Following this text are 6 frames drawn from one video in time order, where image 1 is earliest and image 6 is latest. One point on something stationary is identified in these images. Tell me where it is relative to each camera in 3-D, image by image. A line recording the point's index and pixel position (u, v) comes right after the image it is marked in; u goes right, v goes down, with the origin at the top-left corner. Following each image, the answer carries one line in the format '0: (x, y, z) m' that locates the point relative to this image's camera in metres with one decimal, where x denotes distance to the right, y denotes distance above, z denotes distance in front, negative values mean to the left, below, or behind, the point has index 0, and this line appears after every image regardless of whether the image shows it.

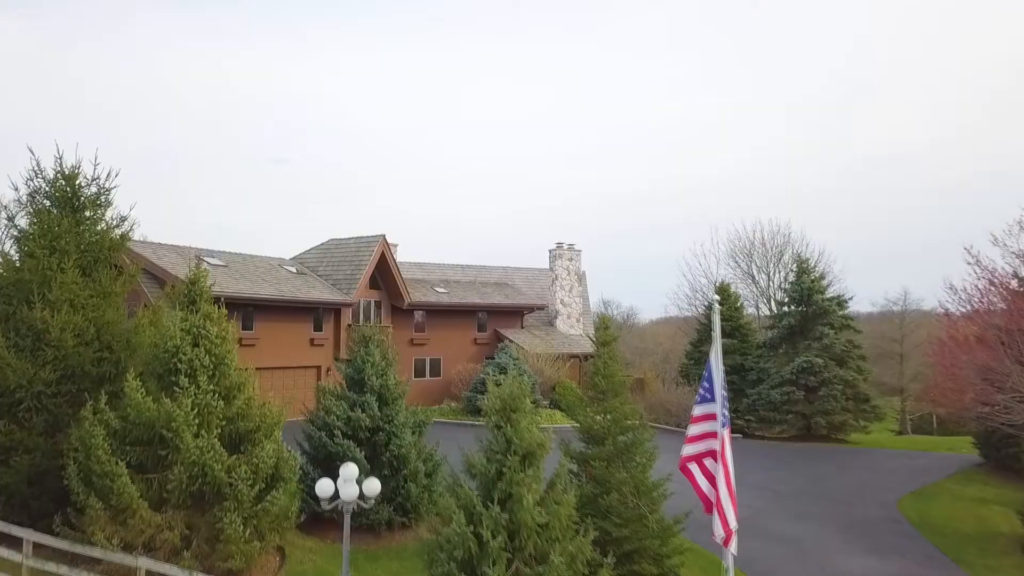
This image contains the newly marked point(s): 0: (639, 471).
0: (+2.2, -3.1, +12.1) m
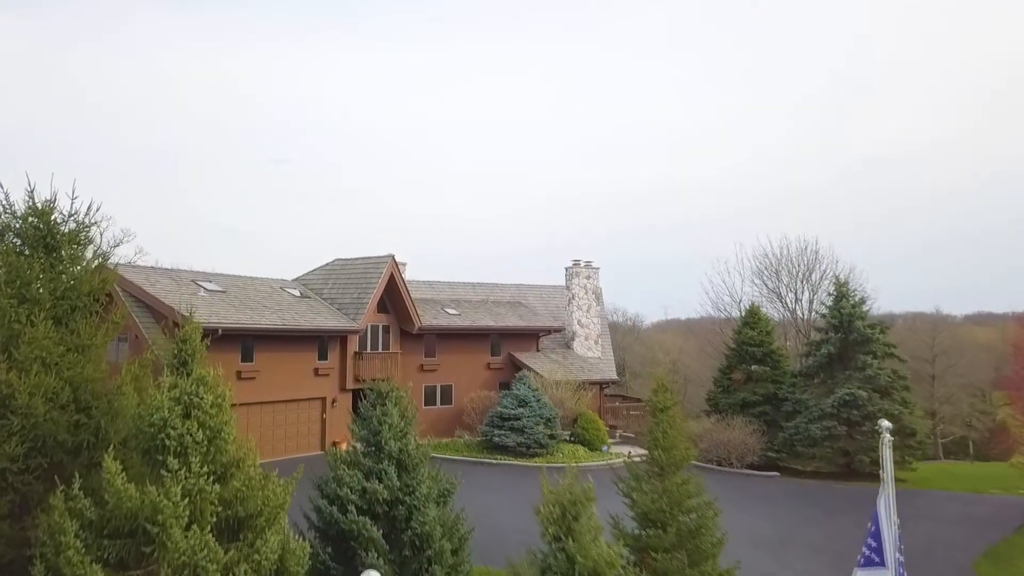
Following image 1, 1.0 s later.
0: (+2.8, -4.0, +10.3) m
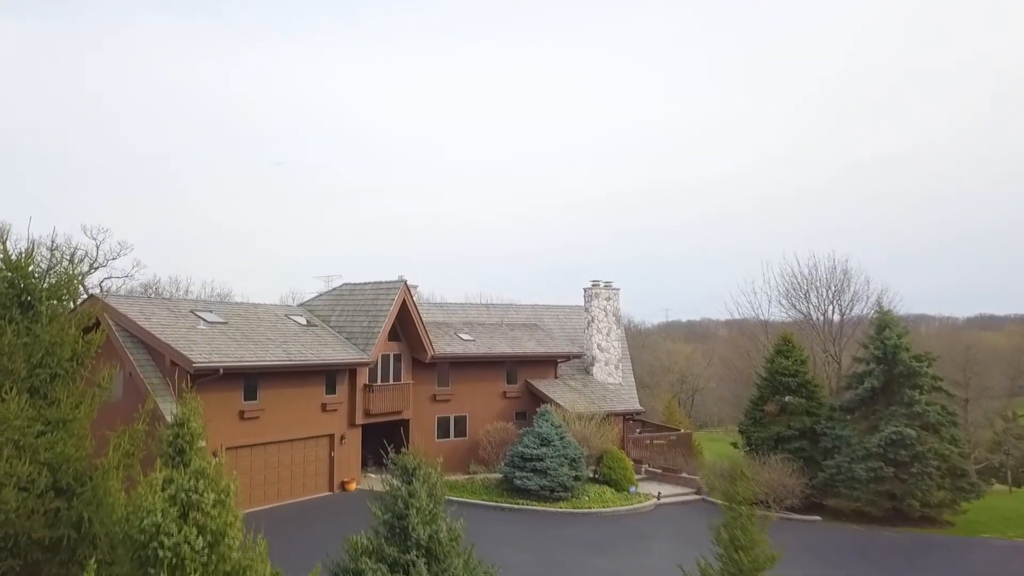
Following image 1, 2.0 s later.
0: (+3.5, -4.9, +8.7) m
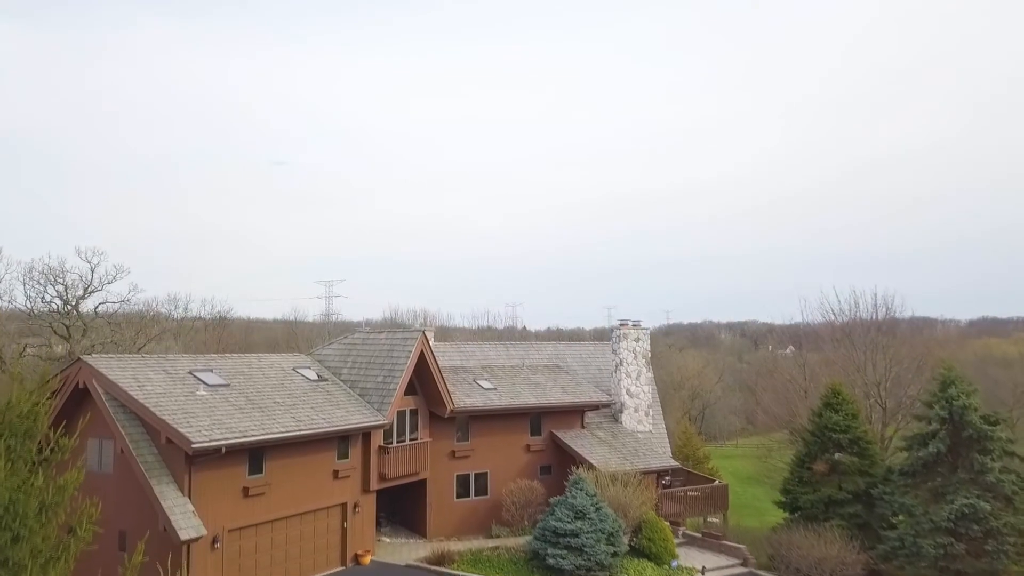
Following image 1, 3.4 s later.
0: (+4.4, -6.5, +6.7) m
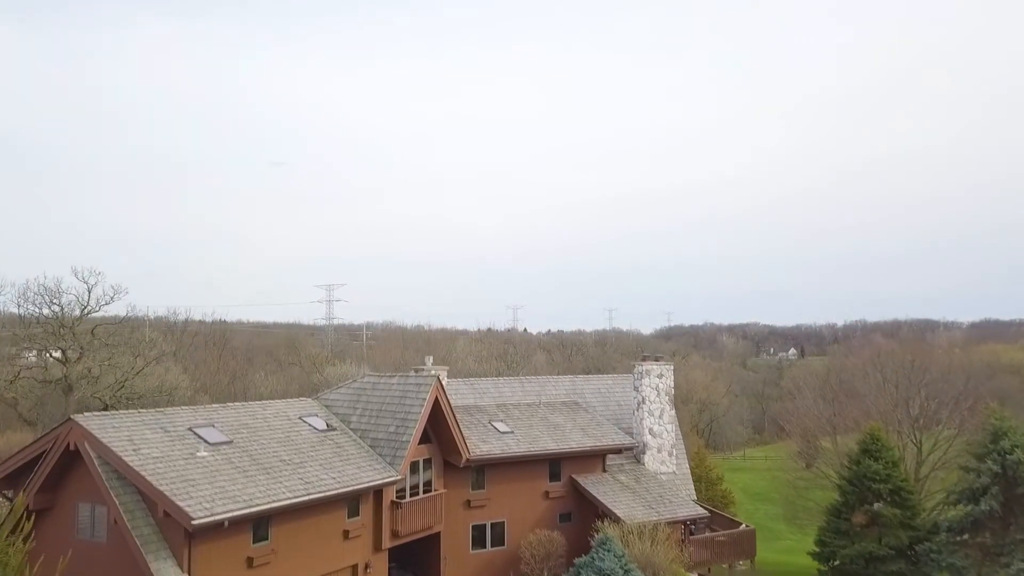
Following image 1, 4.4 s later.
0: (+5.0, -7.8, +5.3) m
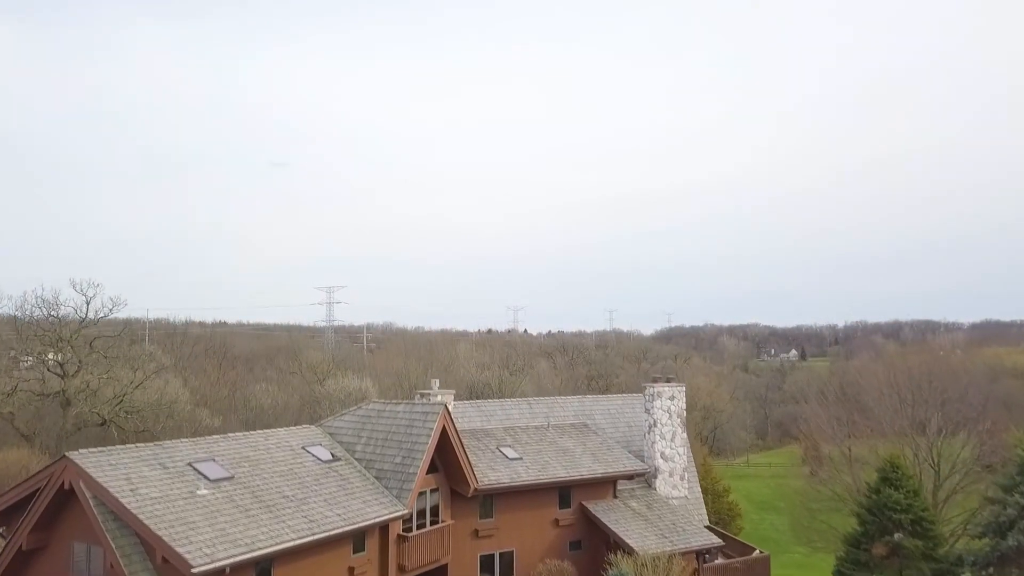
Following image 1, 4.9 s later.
0: (+5.3, -8.5, +4.7) m
